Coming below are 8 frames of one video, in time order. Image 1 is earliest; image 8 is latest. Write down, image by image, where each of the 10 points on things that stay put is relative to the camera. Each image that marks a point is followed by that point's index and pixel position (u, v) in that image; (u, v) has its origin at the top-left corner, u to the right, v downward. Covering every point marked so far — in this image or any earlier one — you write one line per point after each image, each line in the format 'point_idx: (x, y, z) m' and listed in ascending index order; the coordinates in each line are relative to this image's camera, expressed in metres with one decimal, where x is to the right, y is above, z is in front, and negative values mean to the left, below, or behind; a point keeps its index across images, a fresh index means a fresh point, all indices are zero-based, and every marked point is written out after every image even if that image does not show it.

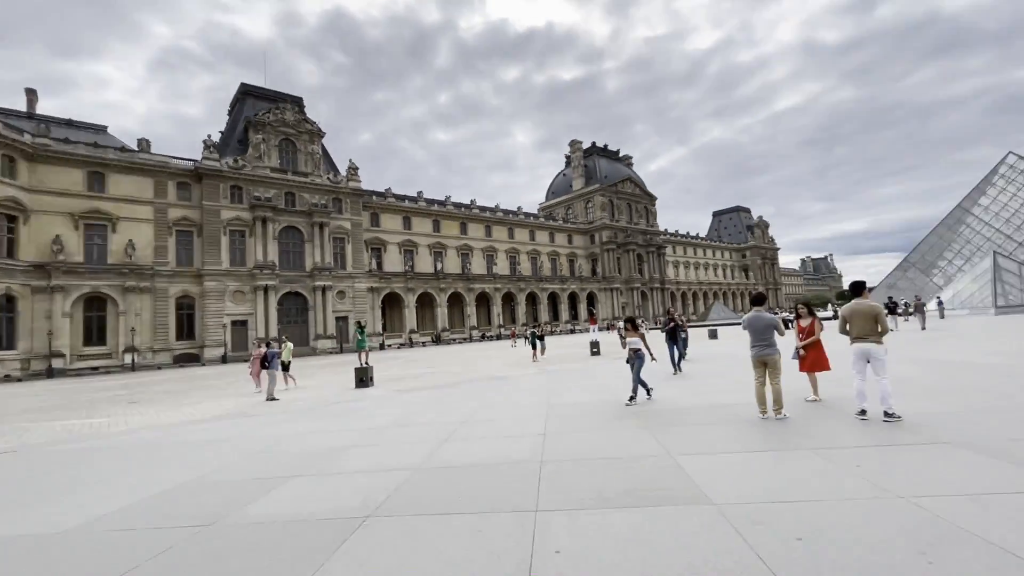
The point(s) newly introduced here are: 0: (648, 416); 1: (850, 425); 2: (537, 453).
0: (+1.7, -1.6, +6.0) m
1: (+3.5, -1.4, +5.0) m
2: (+0.2, -1.6, +4.6) m
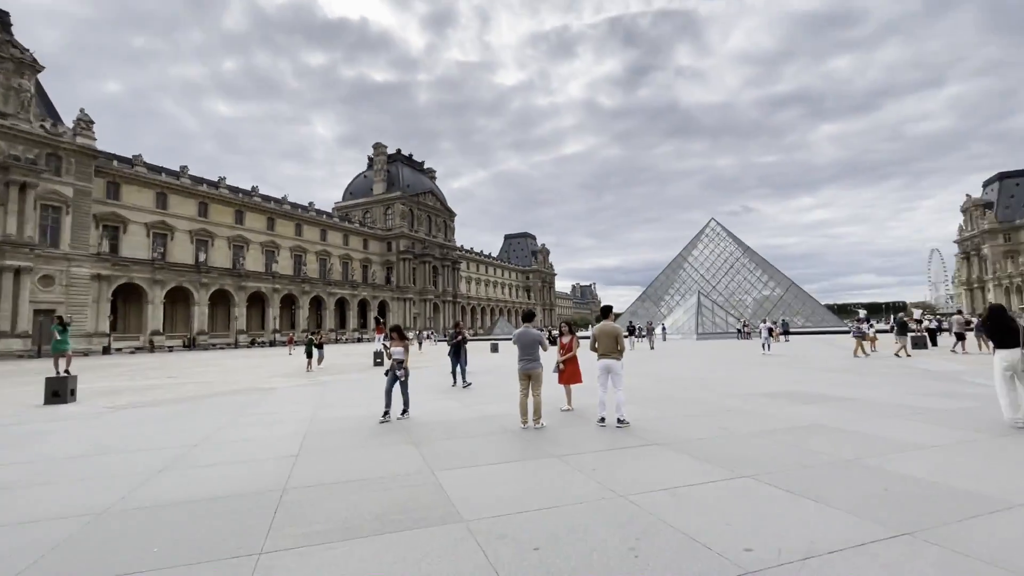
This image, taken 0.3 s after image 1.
0: (-1.1, -1.7, +5.8) m
1: (+0.9, -1.7, +5.6) m
2: (-1.9, -1.6, +4.0) m
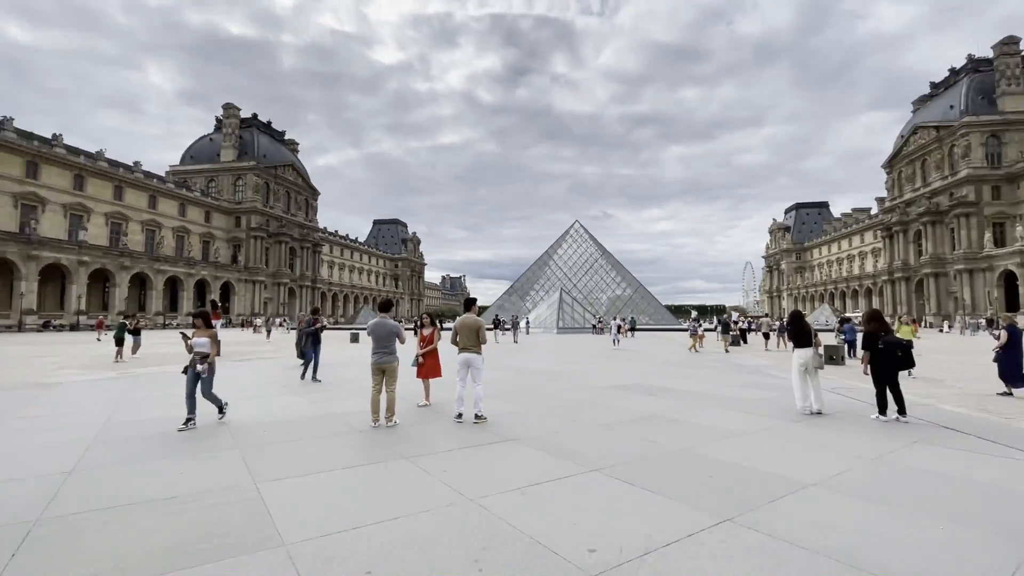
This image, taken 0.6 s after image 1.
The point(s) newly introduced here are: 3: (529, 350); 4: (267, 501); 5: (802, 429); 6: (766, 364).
0: (-2.8, -1.5, +5.0) m
1: (-0.7, -1.6, +5.3) m
2: (-3.0, -1.4, +3.1) m
3: (+0.6, -2.1, +16.6) m
4: (-1.6, -1.4, +3.2) m
5: (+3.3, -1.6, +5.5) m
6: (+6.9, -2.1, +13.2) m
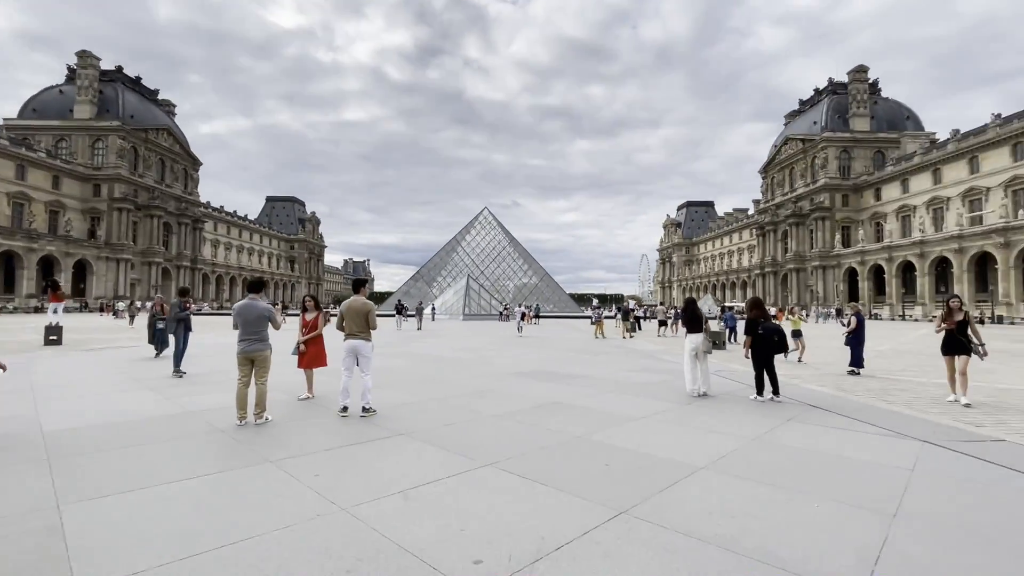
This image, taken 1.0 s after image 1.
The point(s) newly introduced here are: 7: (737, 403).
0: (-3.8, -1.3, +4.1) m
1: (-1.8, -1.3, +4.8) m
2: (-3.6, -1.2, +2.1) m
3: (-2.7, -1.6, +16.1) m
4: (-2.3, -1.2, +2.5) m
5: (+2.1, -1.4, +5.7) m
6: (+4.2, -1.8, +13.9) m
7: (+2.9, -1.5, +6.2) m
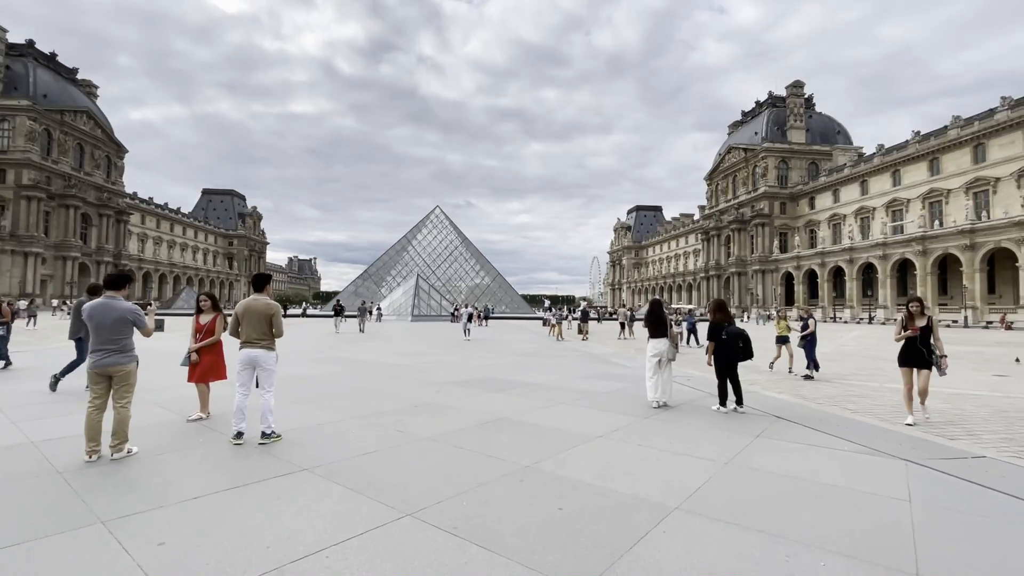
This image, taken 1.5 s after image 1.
0: (-4.2, -1.2, +2.9) m
1: (-2.3, -1.3, +3.8) m
2: (-3.9, -1.1, +0.9) m
3: (-4.3, -1.6, +14.9) m
4: (-2.6, -1.2, +1.5) m
5: (+1.5, -1.4, +5.1) m
6: (+2.8, -1.8, +13.5) m
7: (+2.2, -1.5, +5.6) m
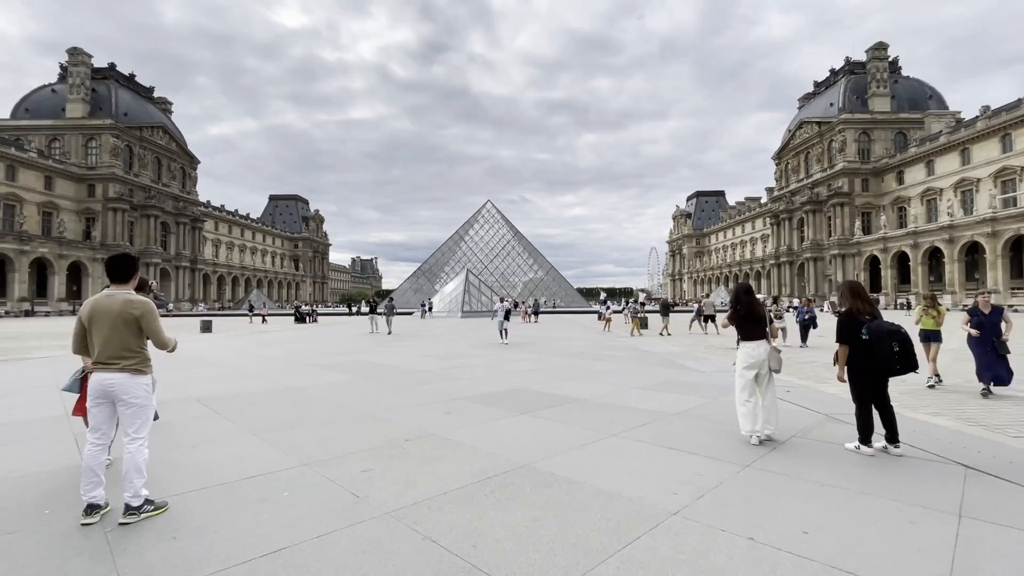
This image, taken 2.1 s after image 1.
0: (-4.3, -1.2, +1.7) m
1: (-2.3, -1.3, +2.4) m
2: (-4.2, -1.2, -0.3) m
3: (-2.9, -1.4, +13.7) m
4: (-2.8, -1.2, +0.1) m
5: (+1.6, -1.3, +3.2) m
6: (+3.9, -1.5, +11.4) m
7: (+2.4, -1.3, +3.7) m
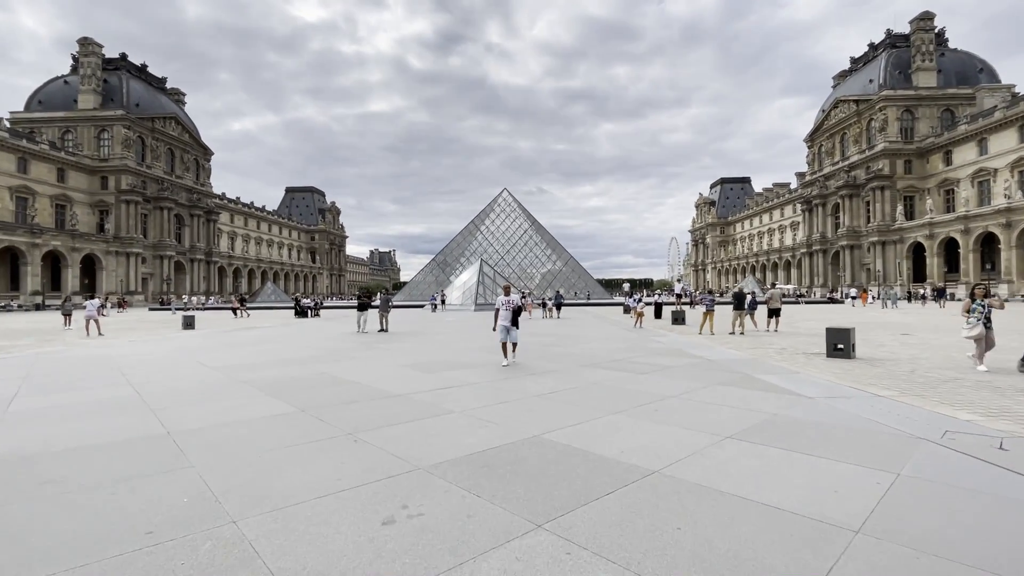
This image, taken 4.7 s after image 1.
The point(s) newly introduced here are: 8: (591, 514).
0: (-4.4, -1.2, -0.7) m
1: (-2.4, -1.2, -0.1) m
2: (-4.3, -1.2, -2.7) m
3: (-2.6, -1.2, +11.2) m
4: (-3.0, -1.2, -2.4) m
5: (+1.6, -1.2, +0.6) m
6: (+4.2, -1.3, +8.7) m
7: (+2.4, -1.2, +1.0) m
8: (+0.4, -1.2, +2.6) m
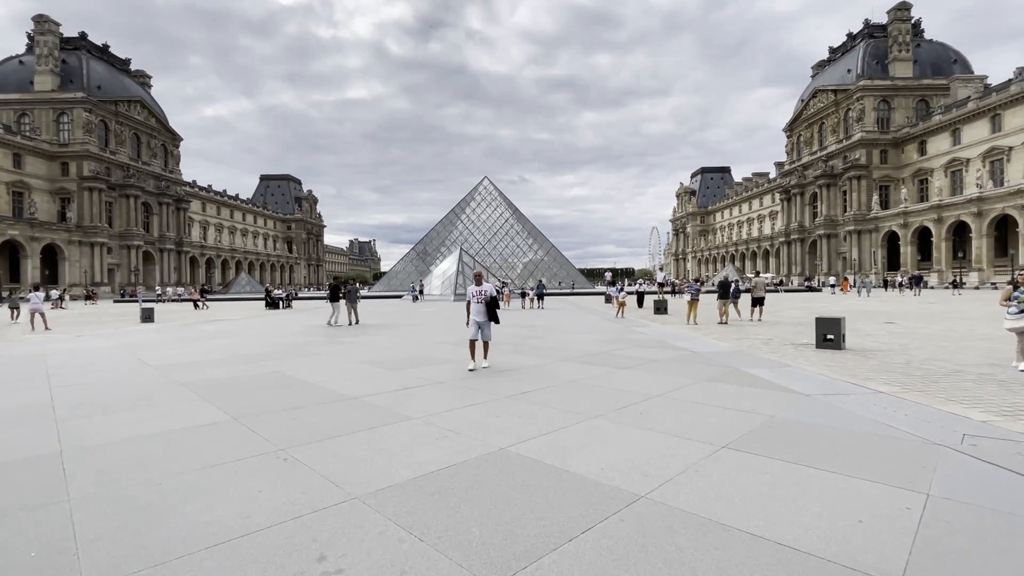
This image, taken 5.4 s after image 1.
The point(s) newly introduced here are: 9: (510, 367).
0: (-4.5, -1.2, -1.5) m
1: (-2.5, -1.2, -0.8) m
2: (-4.4, -1.3, -3.5) m
3: (-3.1, -1.0, +10.5) m
4: (-3.0, -1.3, -3.1) m
5: (+1.4, -1.2, 0.0) m
6: (+3.7, -1.1, +8.3) m
7: (+2.2, -1.2, +0.5) m
8: (+0.2, -1.2, +2.0) m
9: (0.0, -1.0, +6.8) m
